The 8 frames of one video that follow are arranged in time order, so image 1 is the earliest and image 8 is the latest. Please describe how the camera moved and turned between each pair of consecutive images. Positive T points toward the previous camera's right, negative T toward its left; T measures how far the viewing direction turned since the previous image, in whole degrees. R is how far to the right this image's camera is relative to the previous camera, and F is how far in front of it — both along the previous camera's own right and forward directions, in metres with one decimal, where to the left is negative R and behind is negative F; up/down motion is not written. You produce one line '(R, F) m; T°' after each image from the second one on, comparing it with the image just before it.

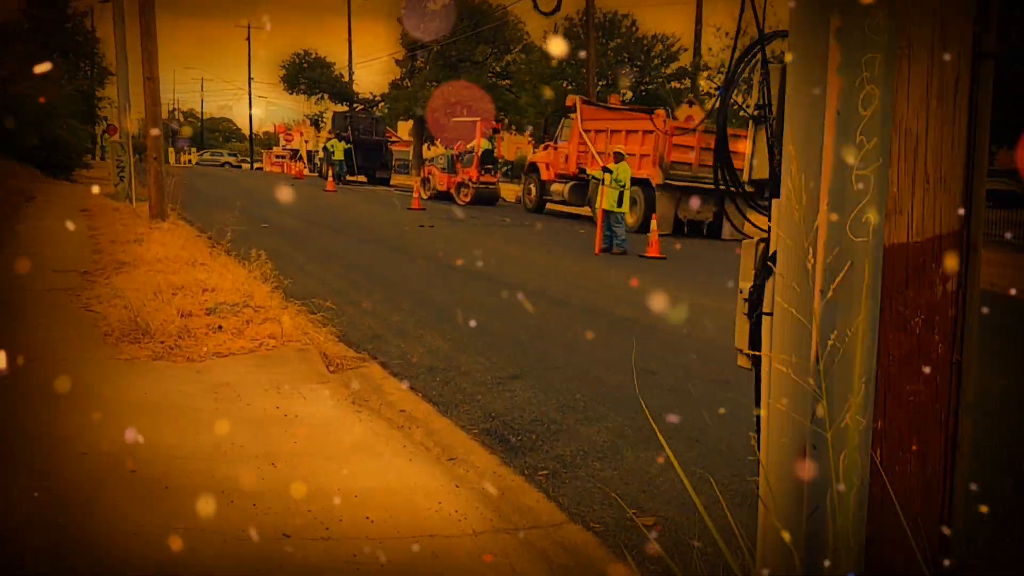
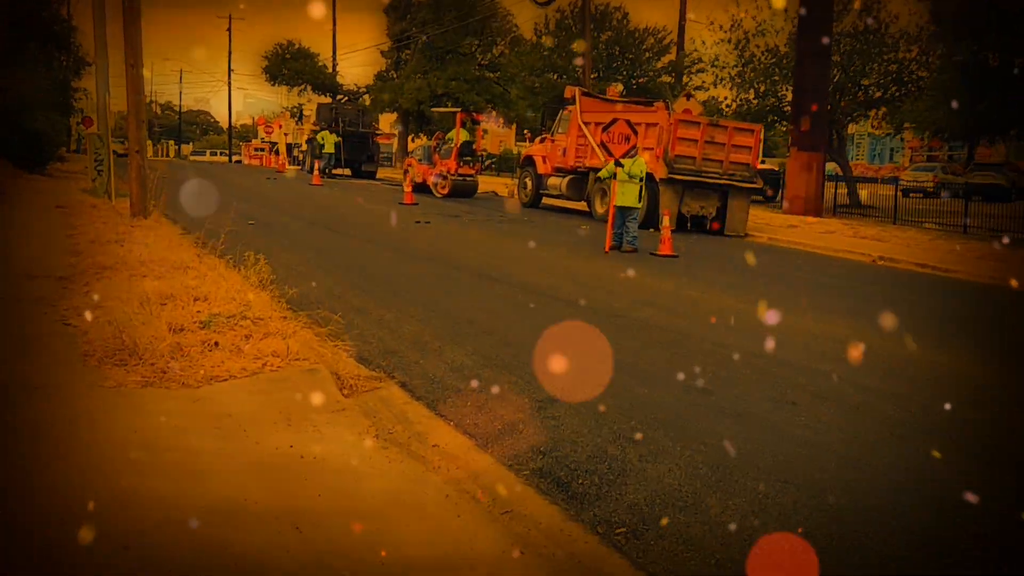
(-0.4, +0.8) m; +1°
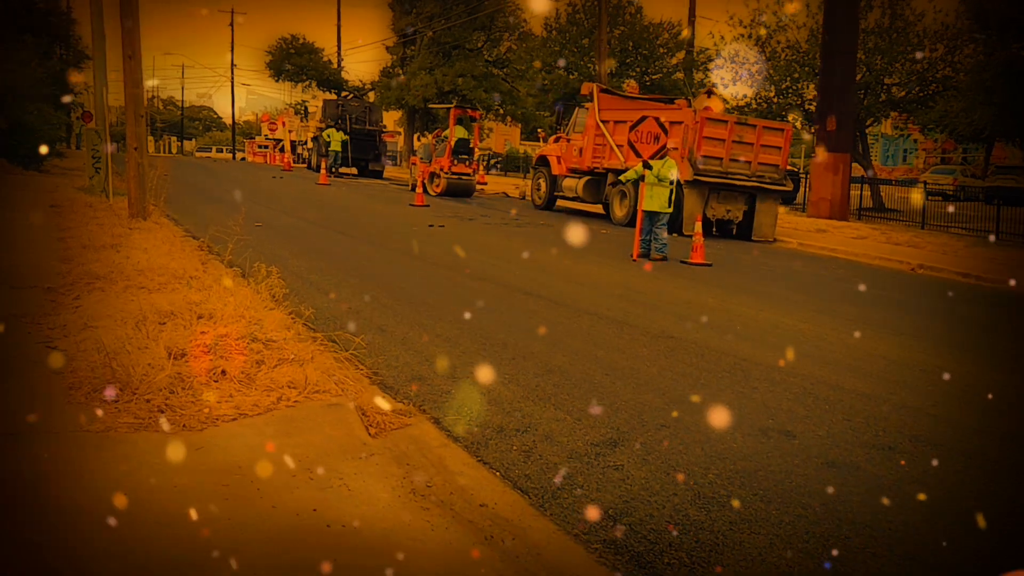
(-0.3, +0.8) m; 0°
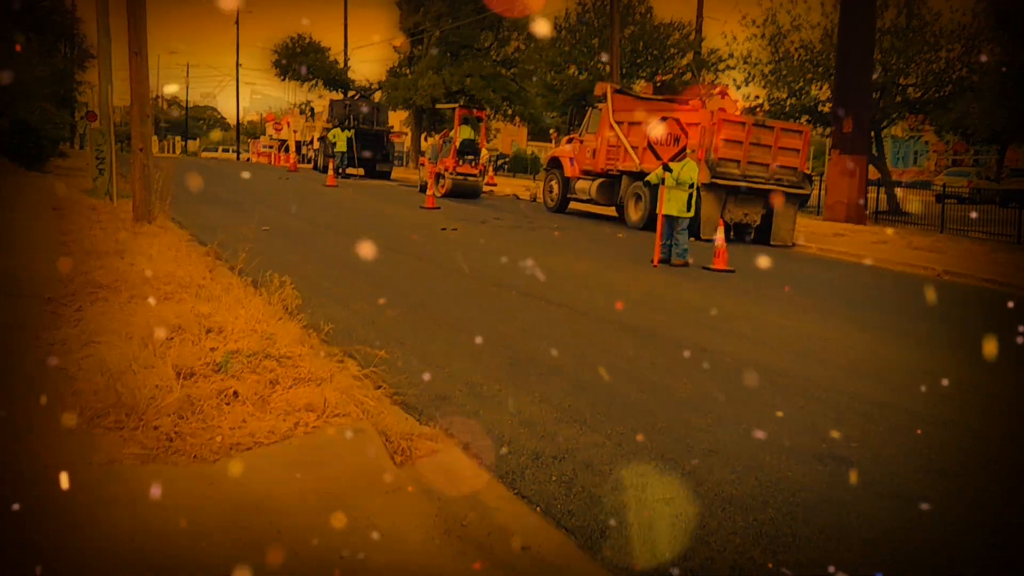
(-0.2, +0.4) m; 0°
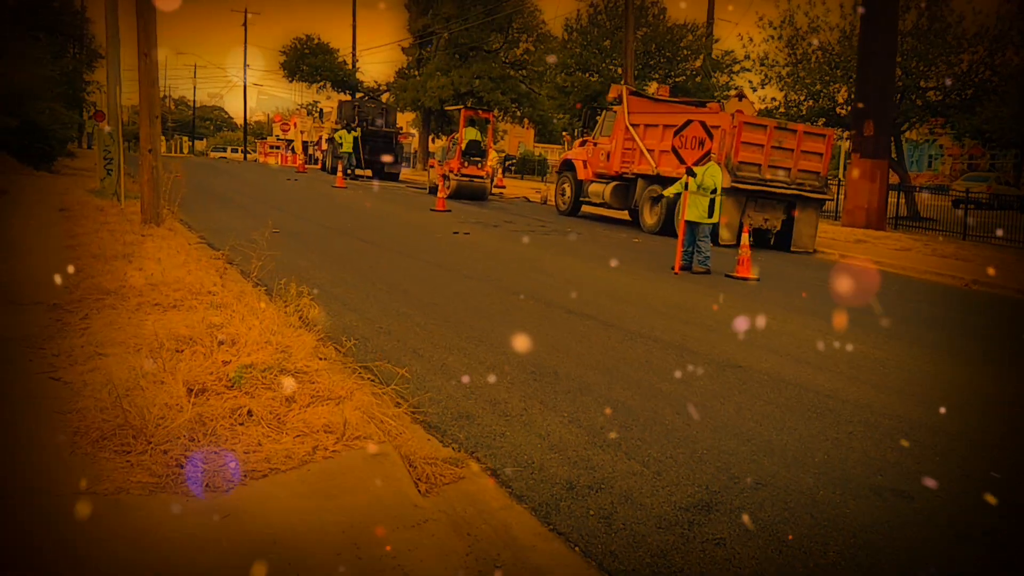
(-0.2, +0.3) m; 0°
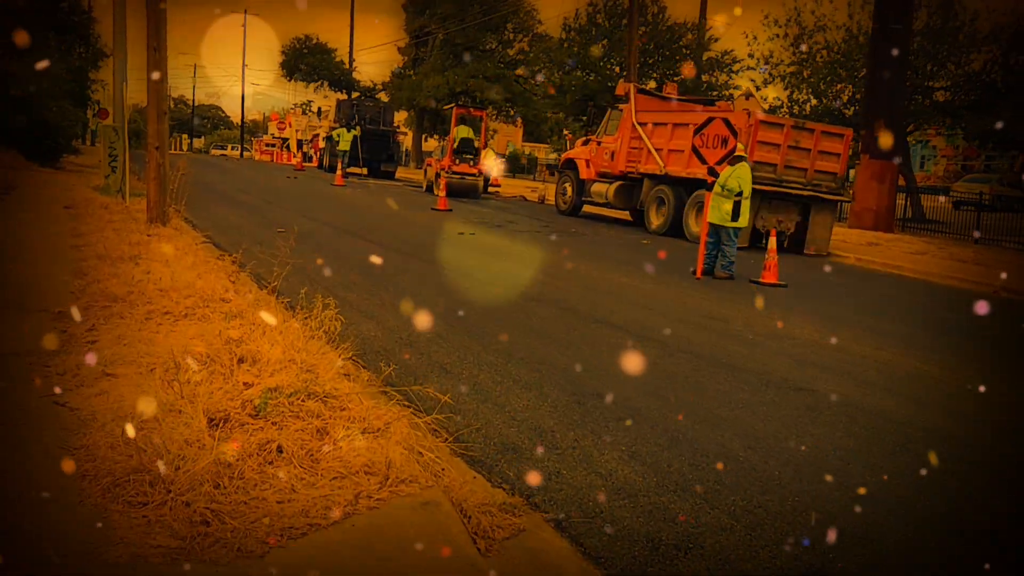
(-0.4, +0.6) m; +1°
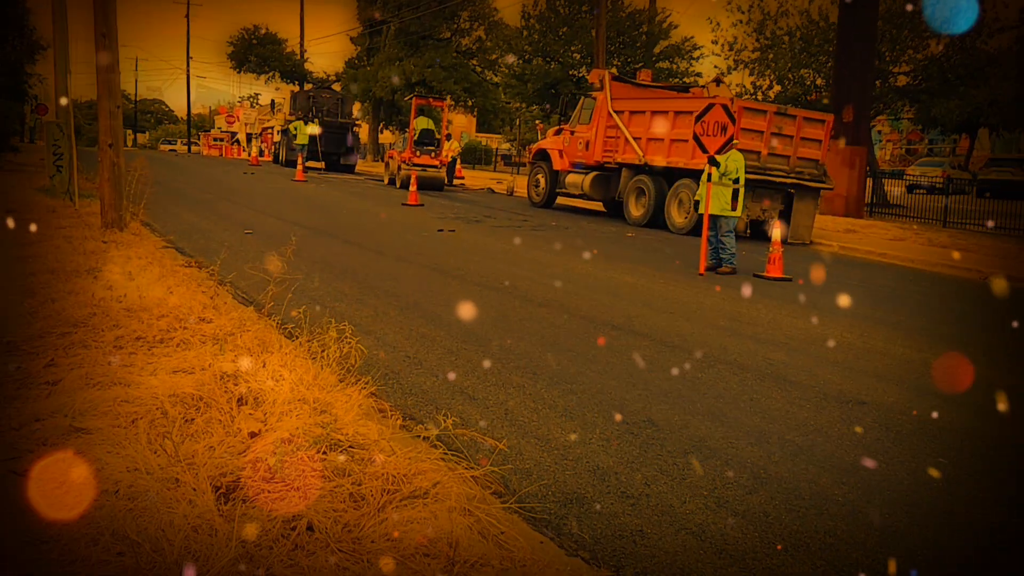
(-0.5, +0.9) m; +3°
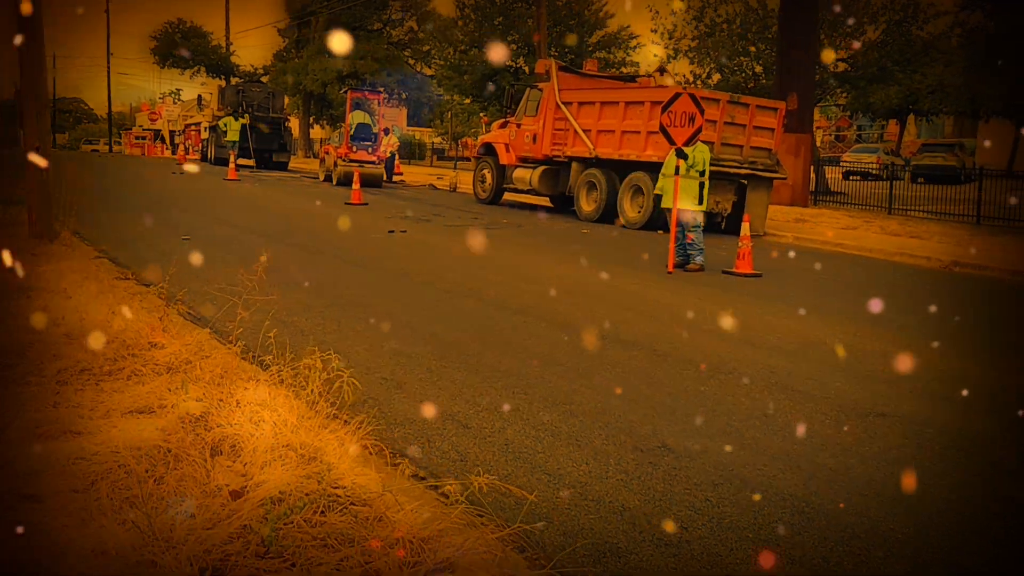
(-0.4, +0.6) m; +4°
